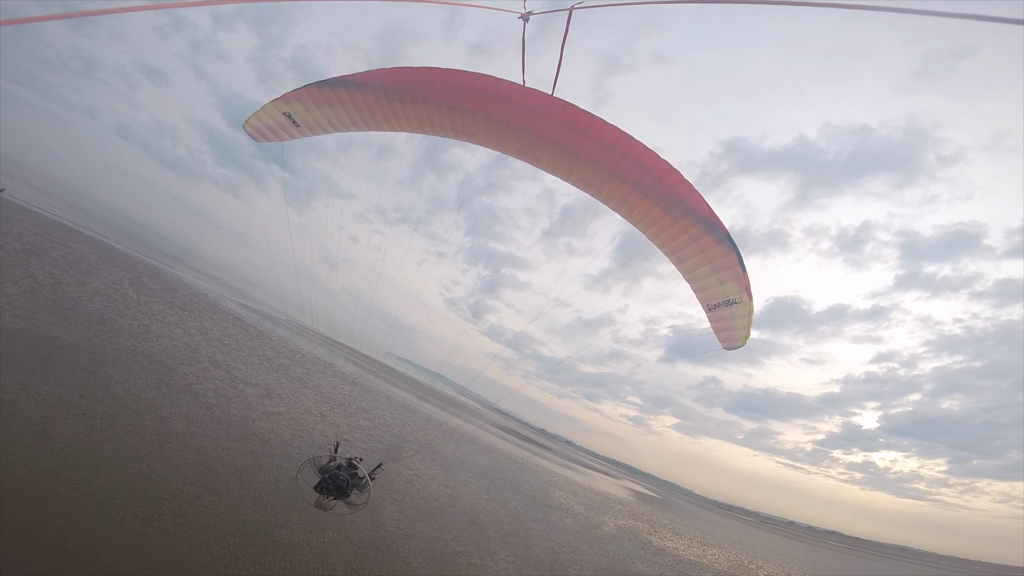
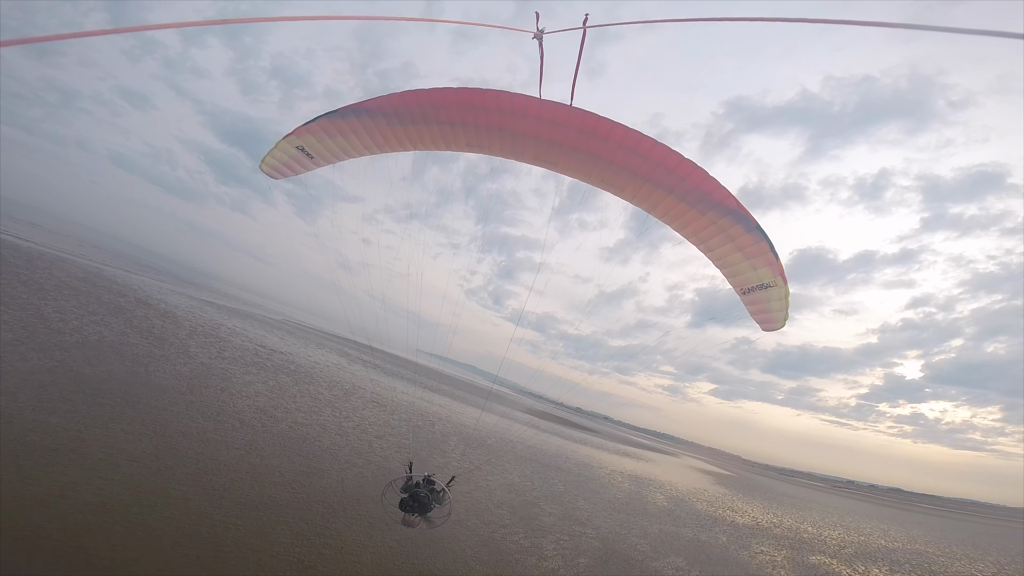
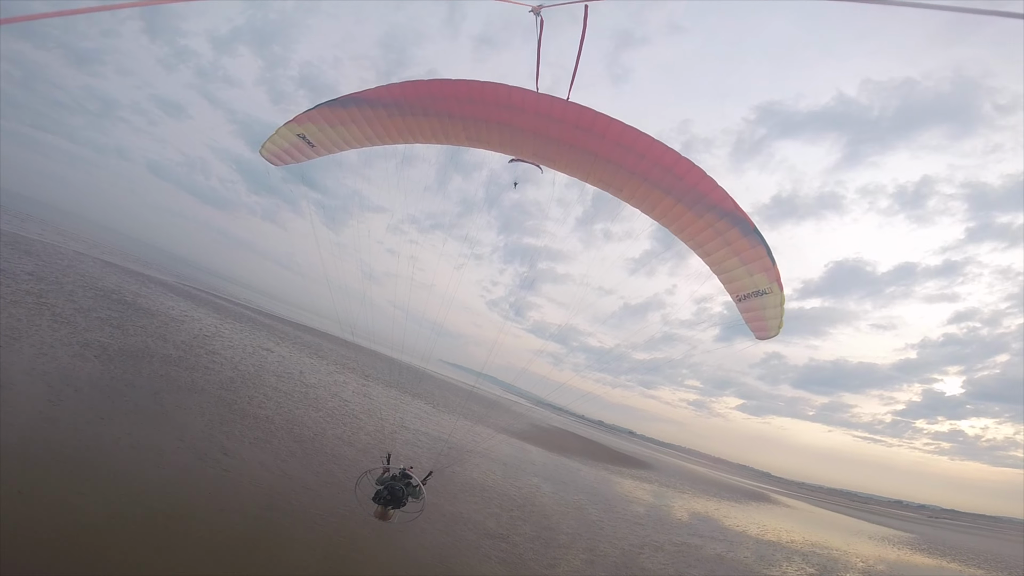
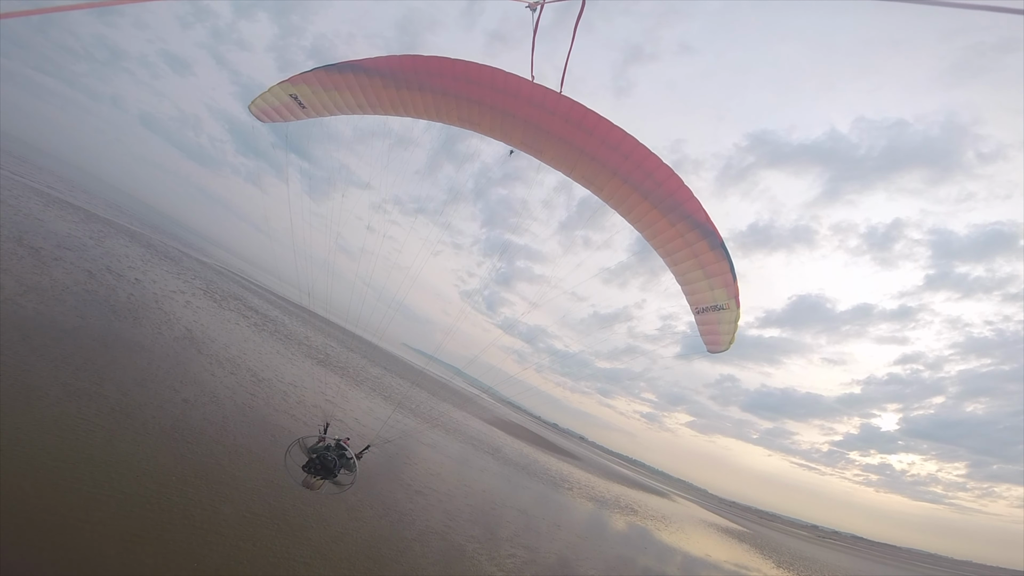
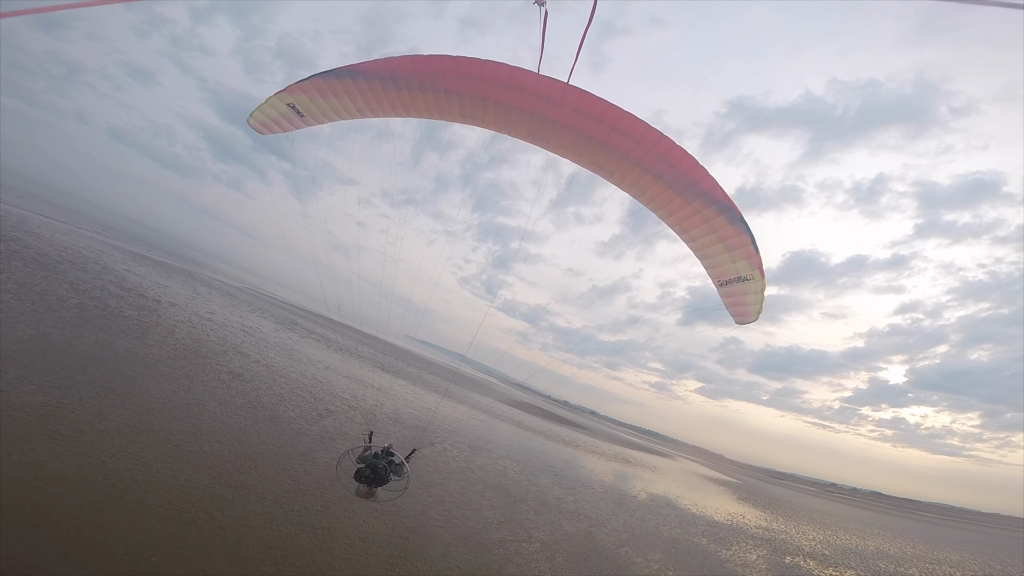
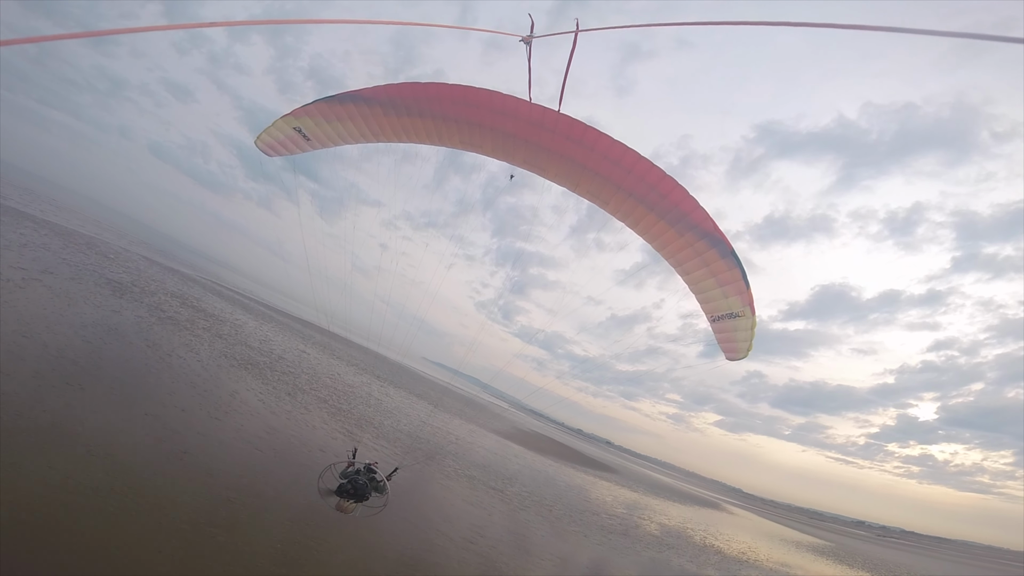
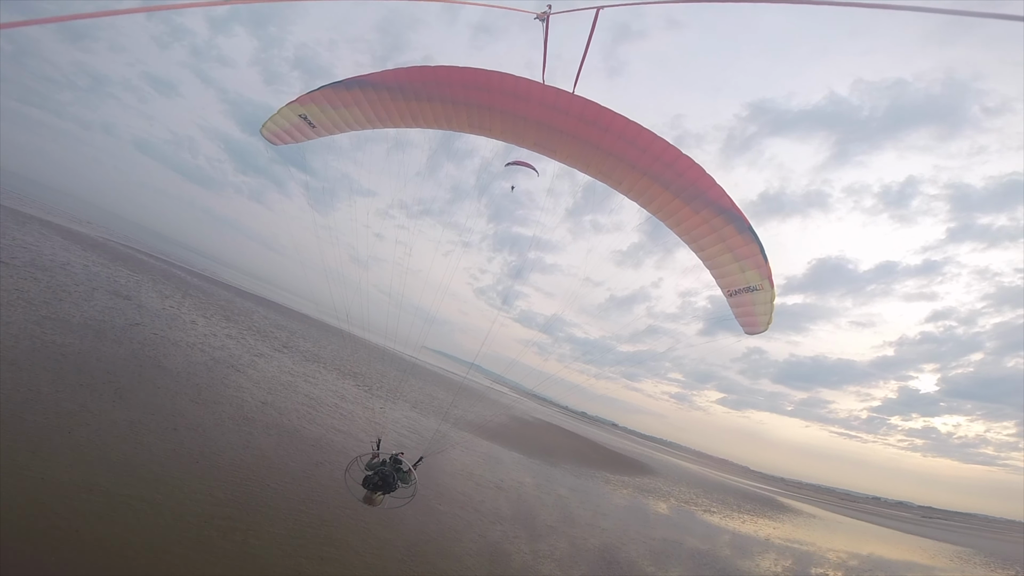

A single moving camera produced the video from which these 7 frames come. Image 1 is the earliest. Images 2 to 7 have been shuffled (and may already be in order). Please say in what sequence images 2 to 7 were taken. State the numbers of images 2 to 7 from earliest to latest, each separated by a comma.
2, 5, 4, 6, 3, 7
